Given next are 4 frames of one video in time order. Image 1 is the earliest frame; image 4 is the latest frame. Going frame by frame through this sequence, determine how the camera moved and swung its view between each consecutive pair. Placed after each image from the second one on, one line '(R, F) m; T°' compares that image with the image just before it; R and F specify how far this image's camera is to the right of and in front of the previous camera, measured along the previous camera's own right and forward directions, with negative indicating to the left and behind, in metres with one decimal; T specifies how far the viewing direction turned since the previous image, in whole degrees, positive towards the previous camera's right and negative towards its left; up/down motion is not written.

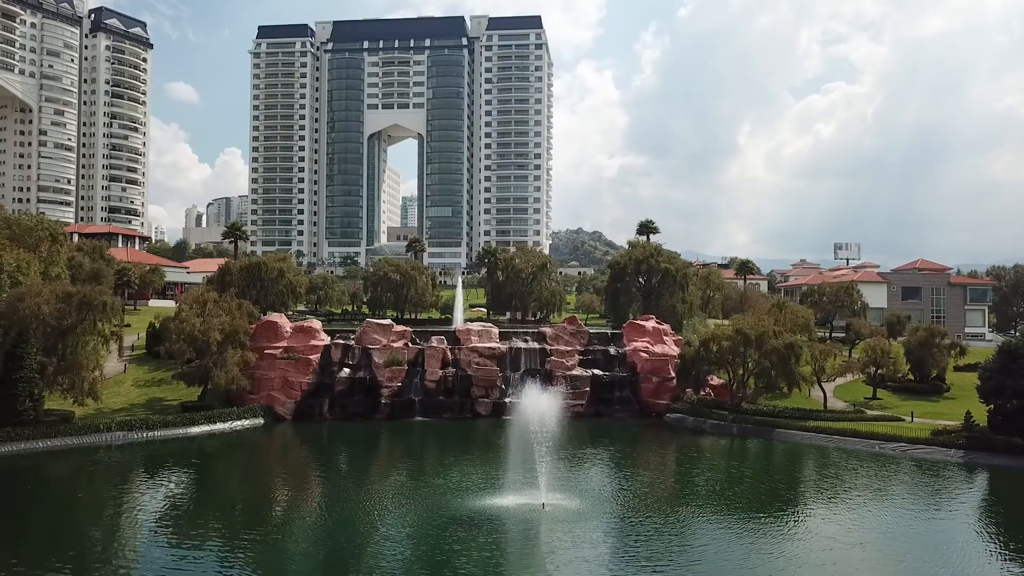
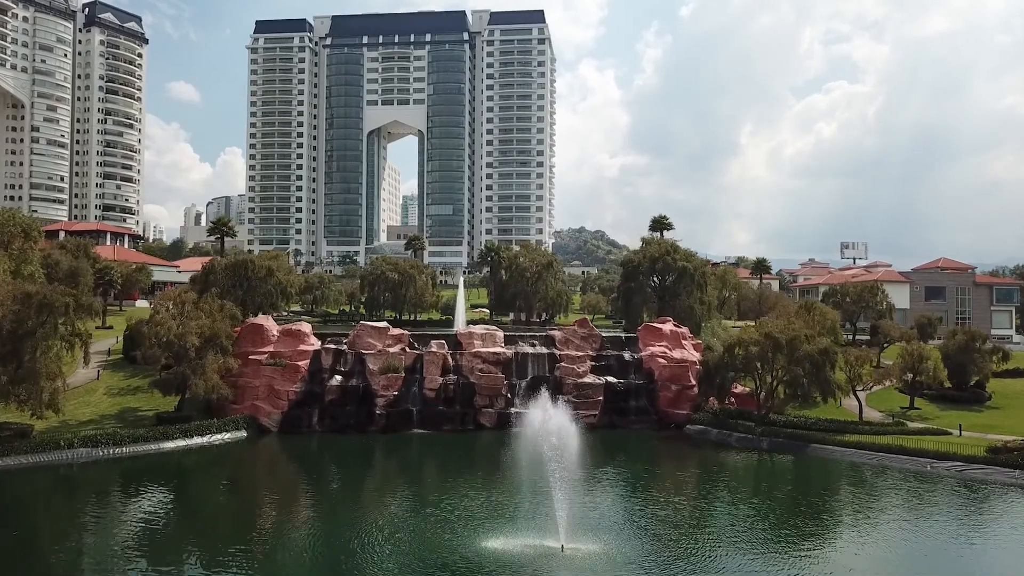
(-0.5, +4.6) m; 0°
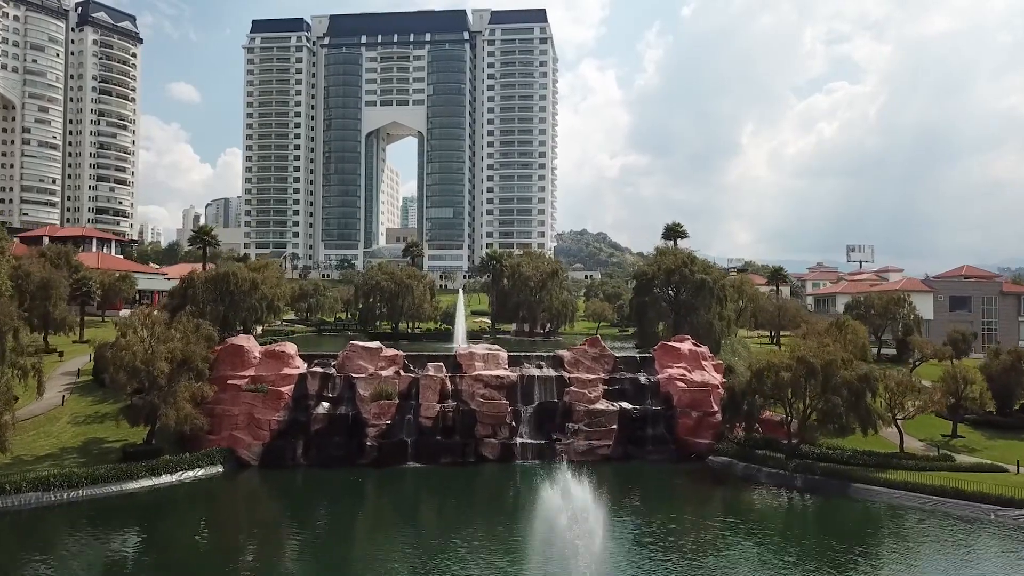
(-0.3, +4.7) m; 0°
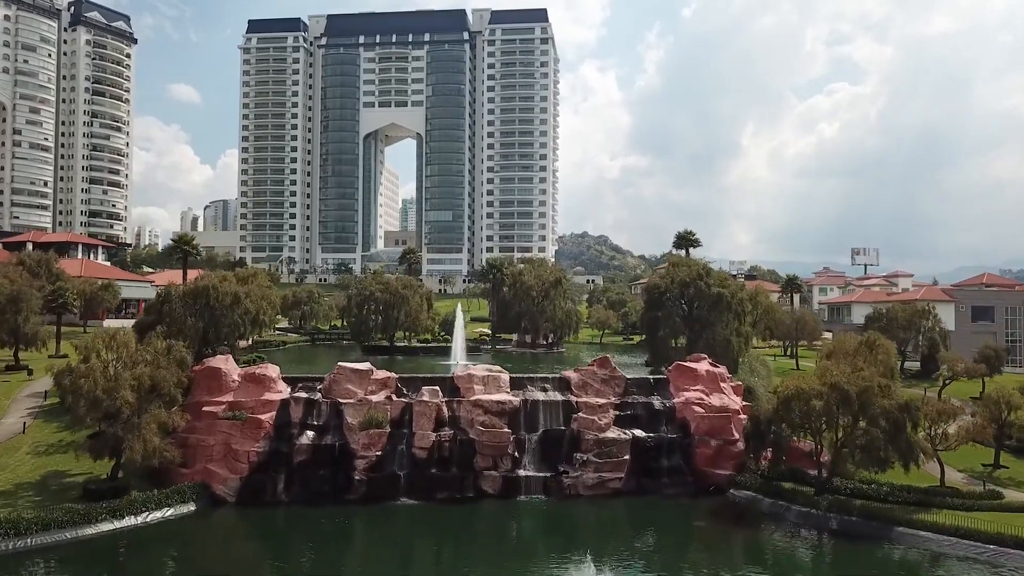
(-0.2, +4.1) m; 0°
